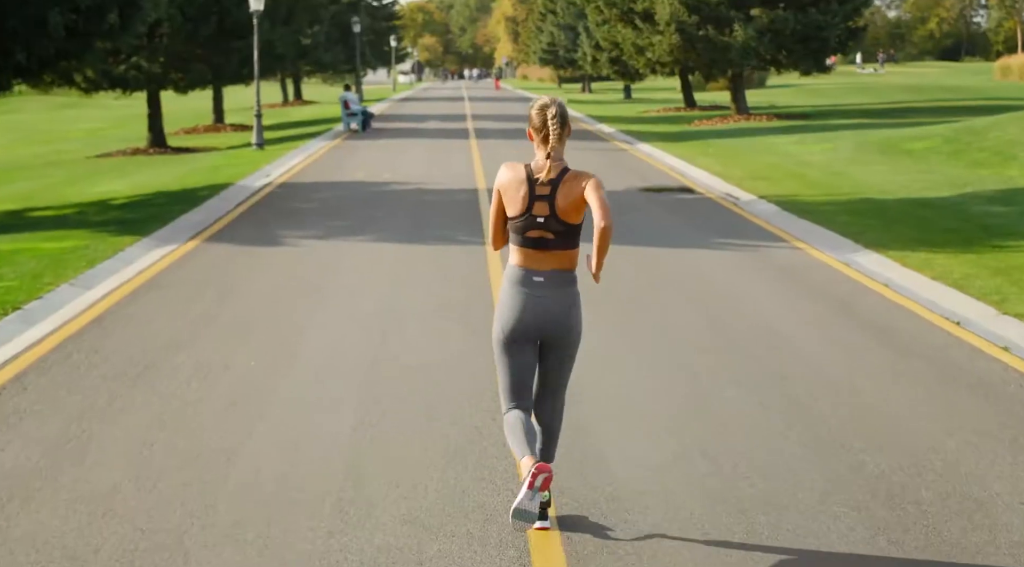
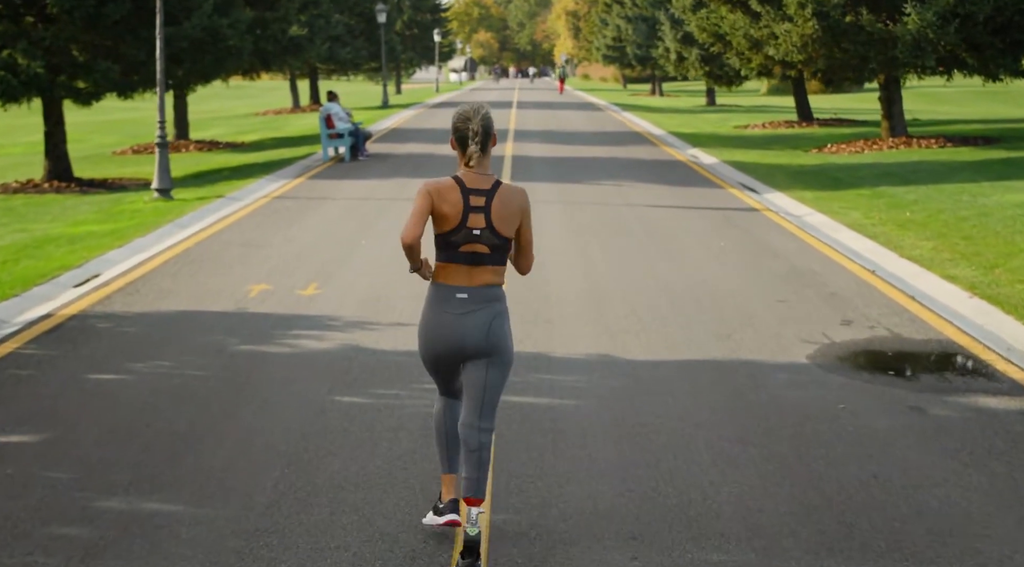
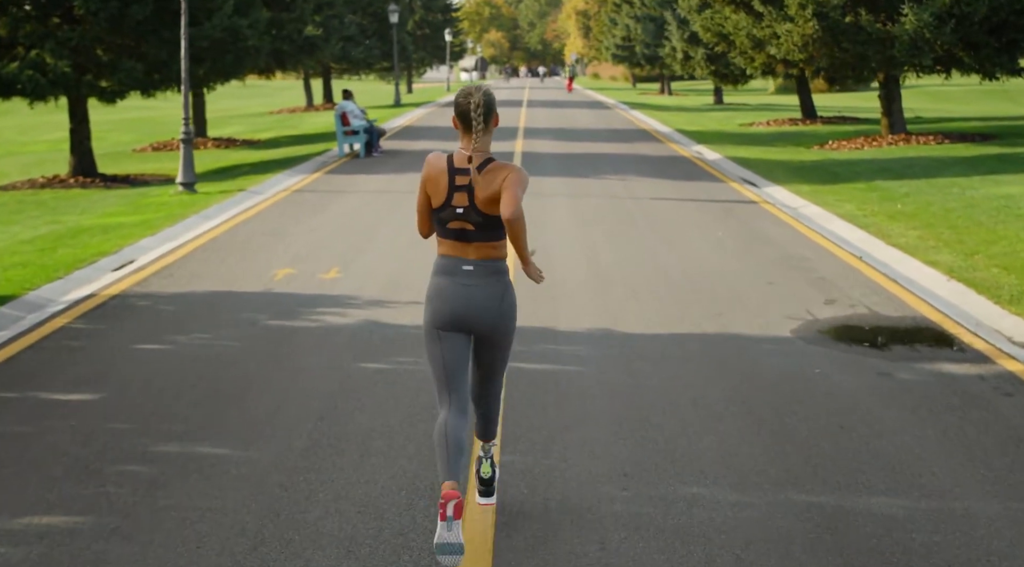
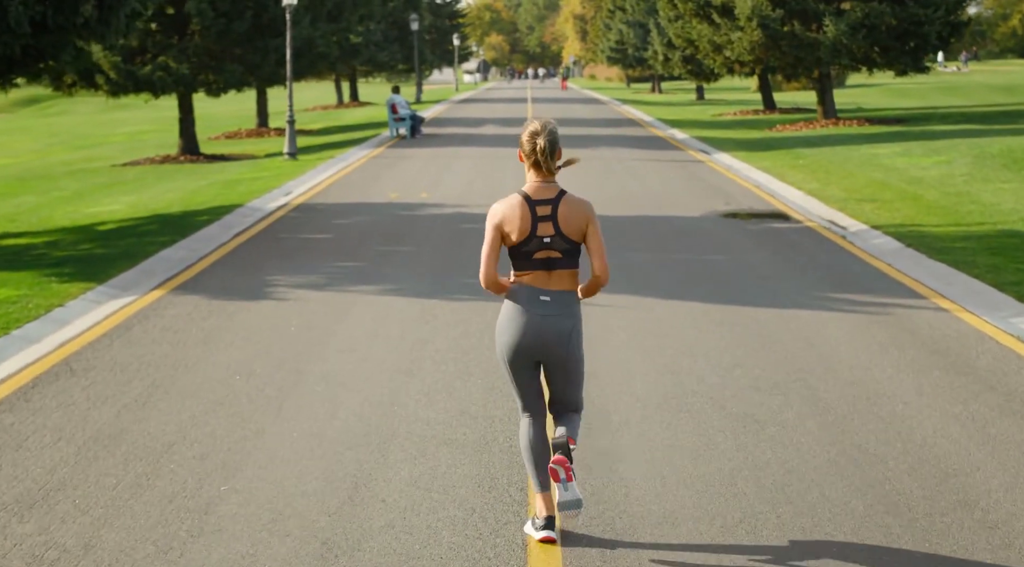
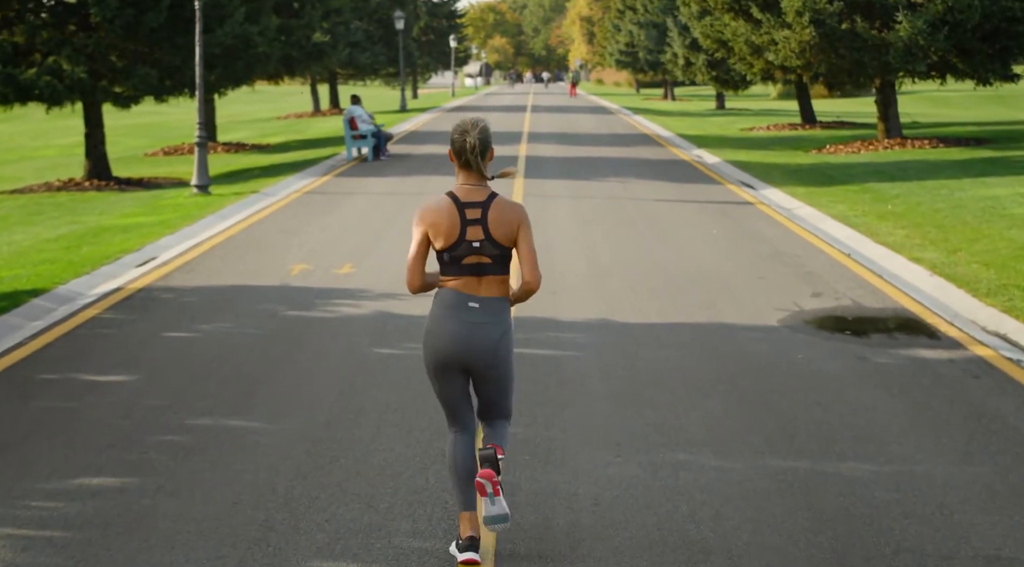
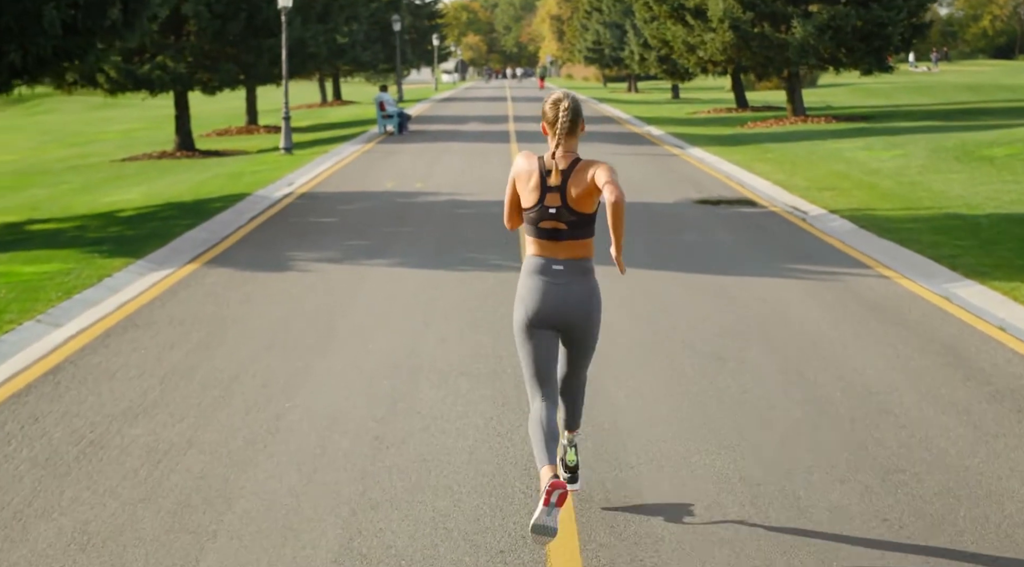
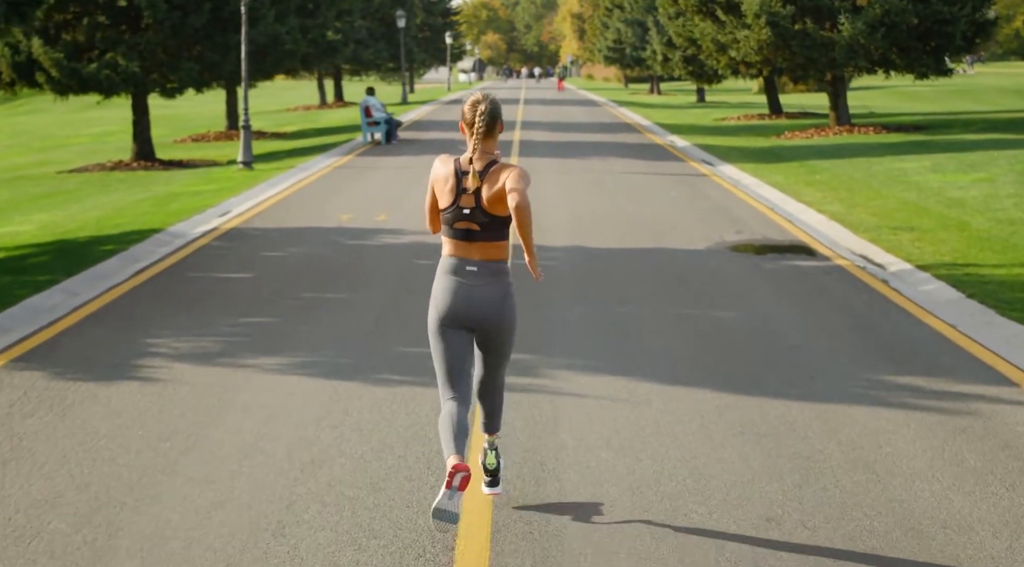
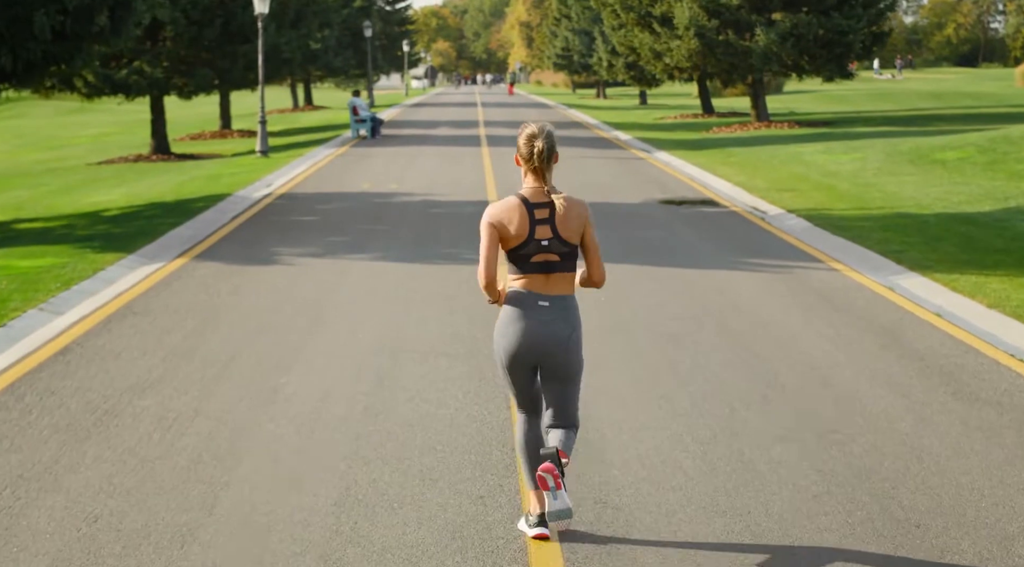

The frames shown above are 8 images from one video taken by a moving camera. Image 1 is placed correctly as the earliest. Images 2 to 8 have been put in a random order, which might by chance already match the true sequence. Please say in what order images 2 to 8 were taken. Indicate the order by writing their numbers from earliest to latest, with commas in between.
8, 6, 4, 7, 5, 3, 2
